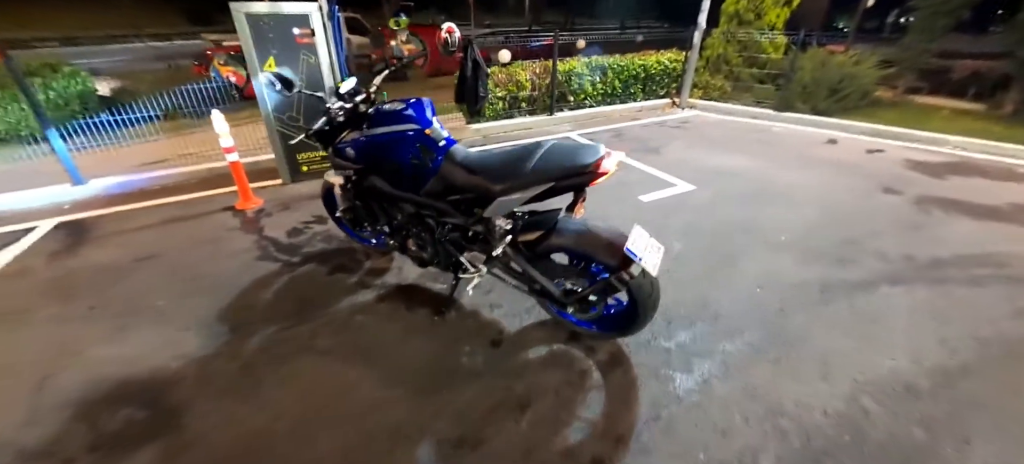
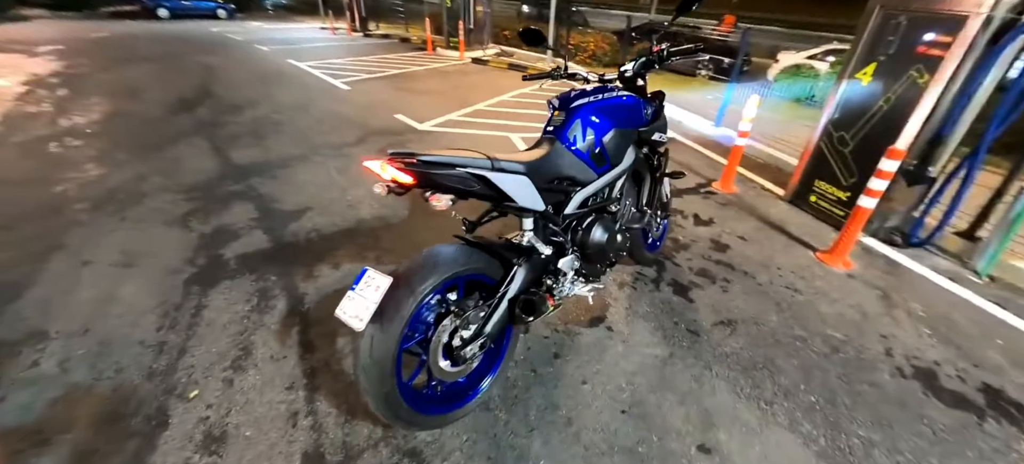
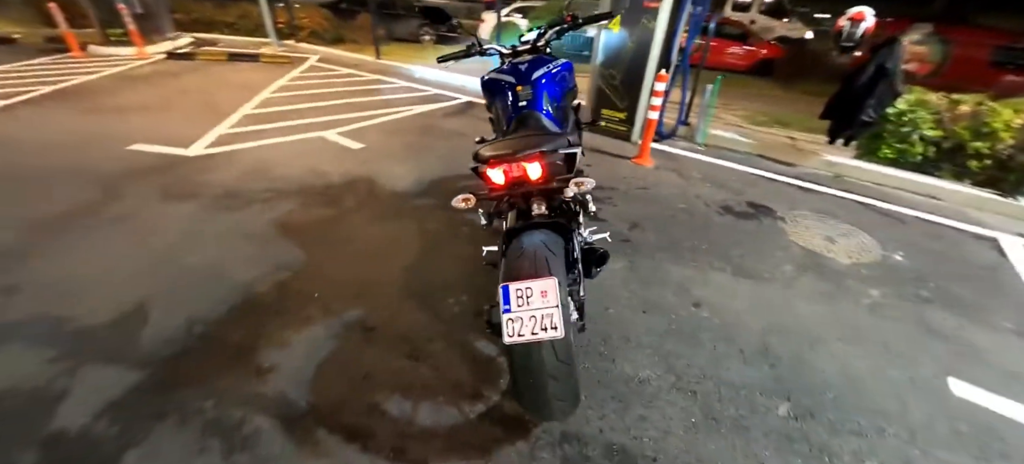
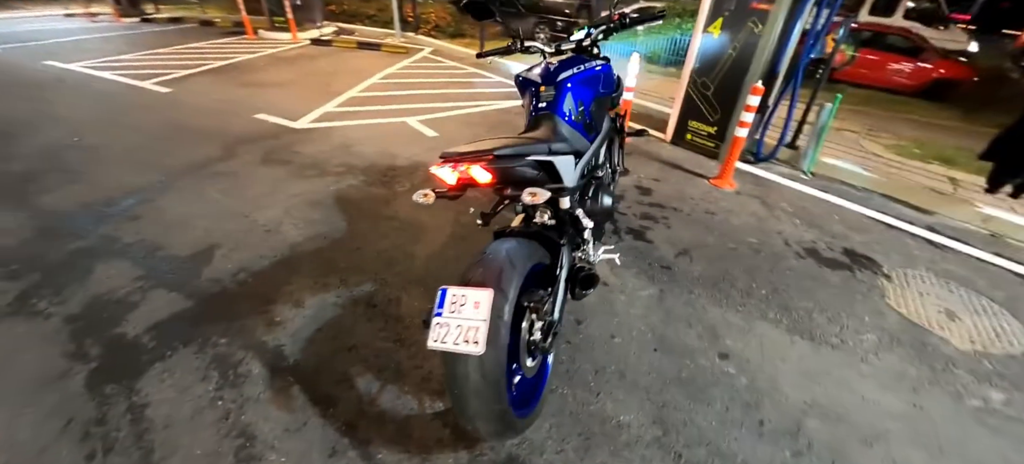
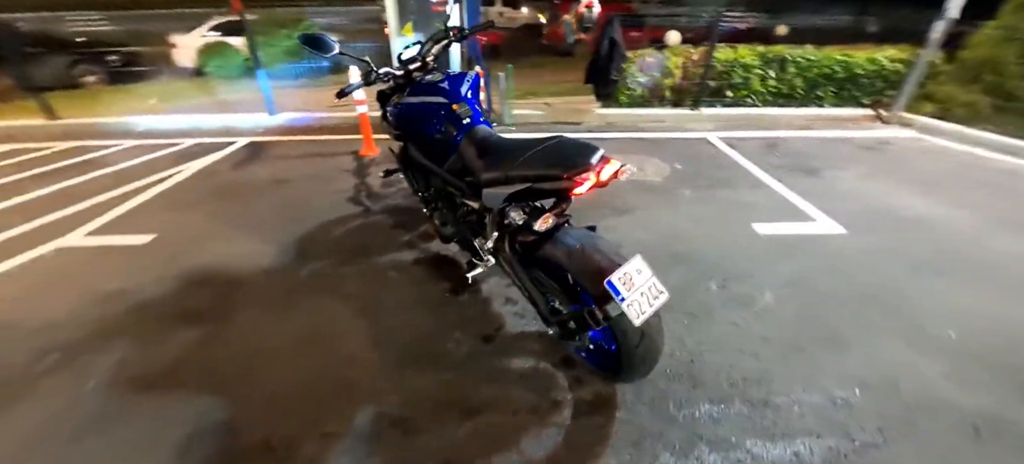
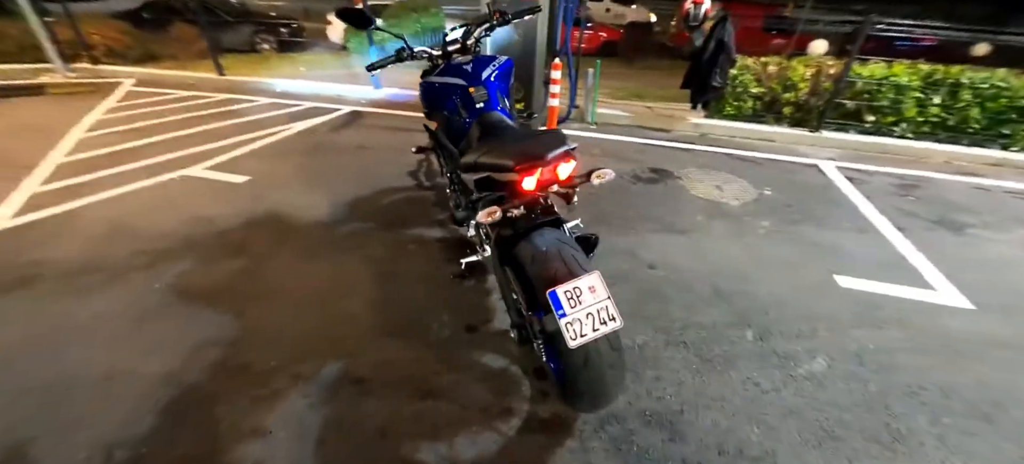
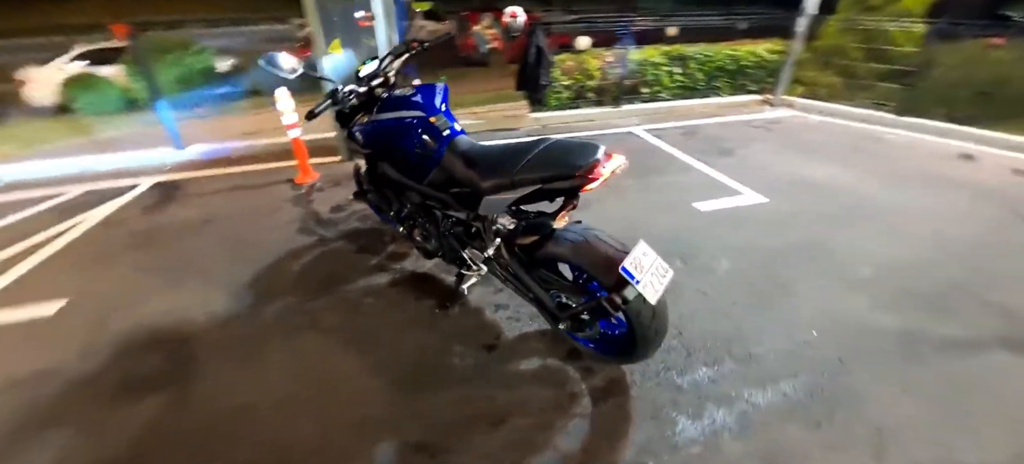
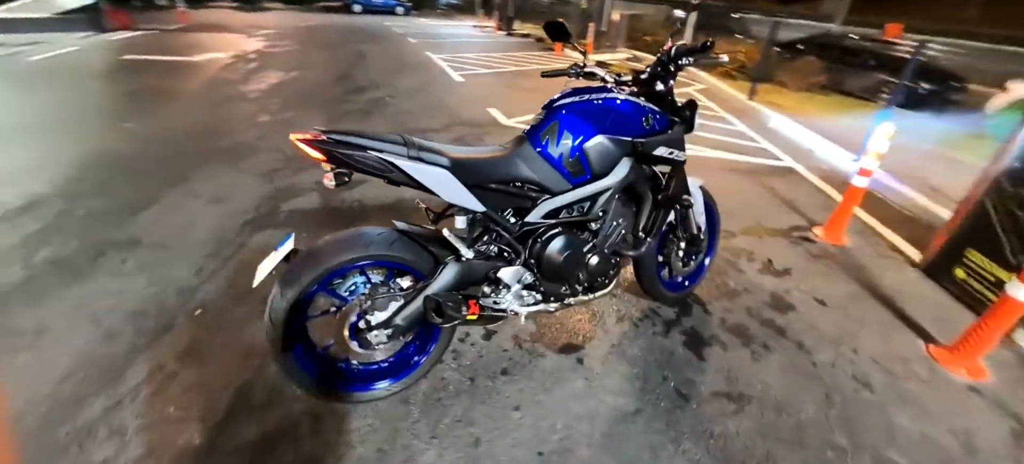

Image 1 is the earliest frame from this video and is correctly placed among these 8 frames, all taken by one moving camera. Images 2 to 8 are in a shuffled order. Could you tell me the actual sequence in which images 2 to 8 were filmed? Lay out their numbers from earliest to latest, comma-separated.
7, 5, 6, 3, 4, 2, 8
